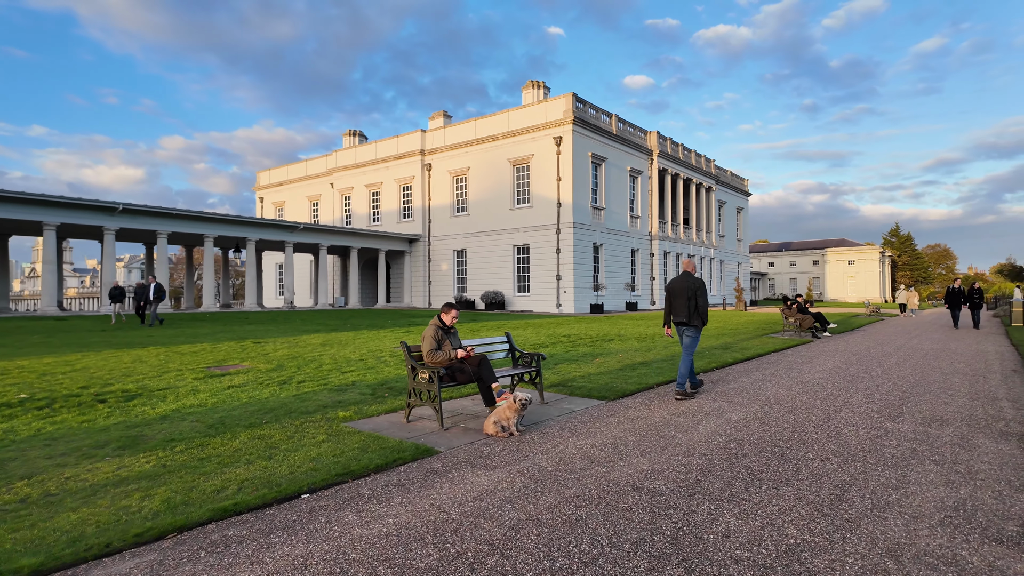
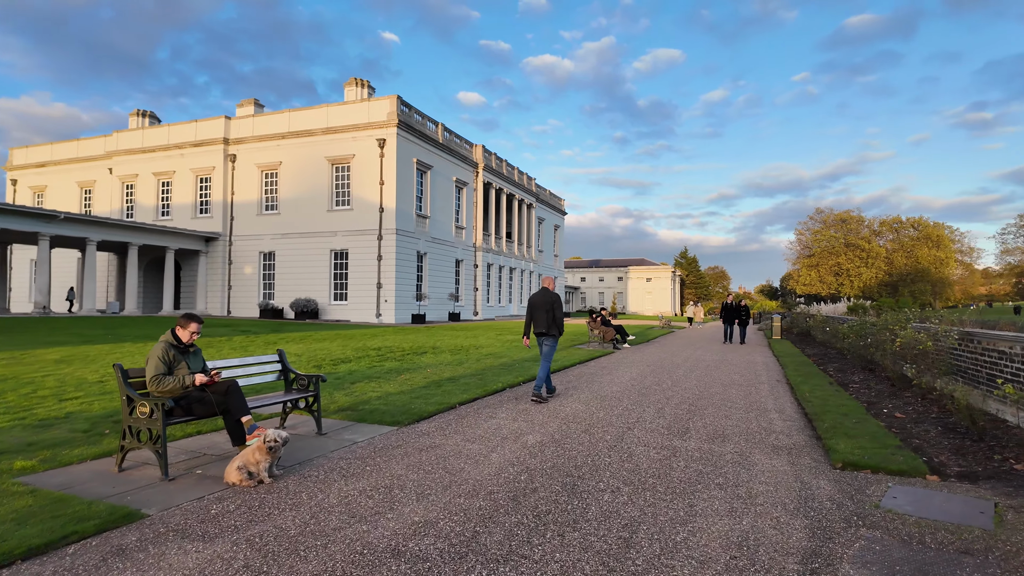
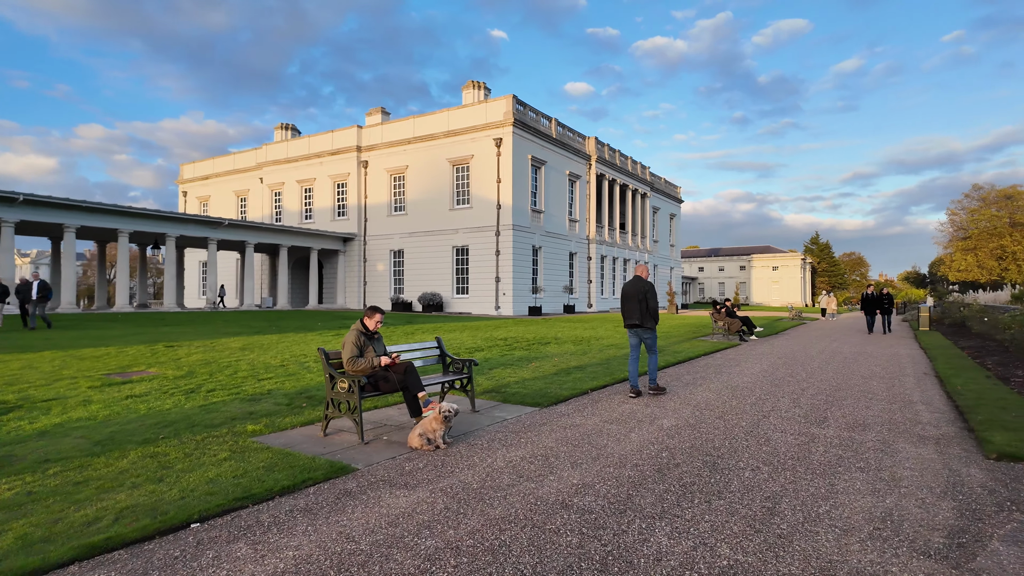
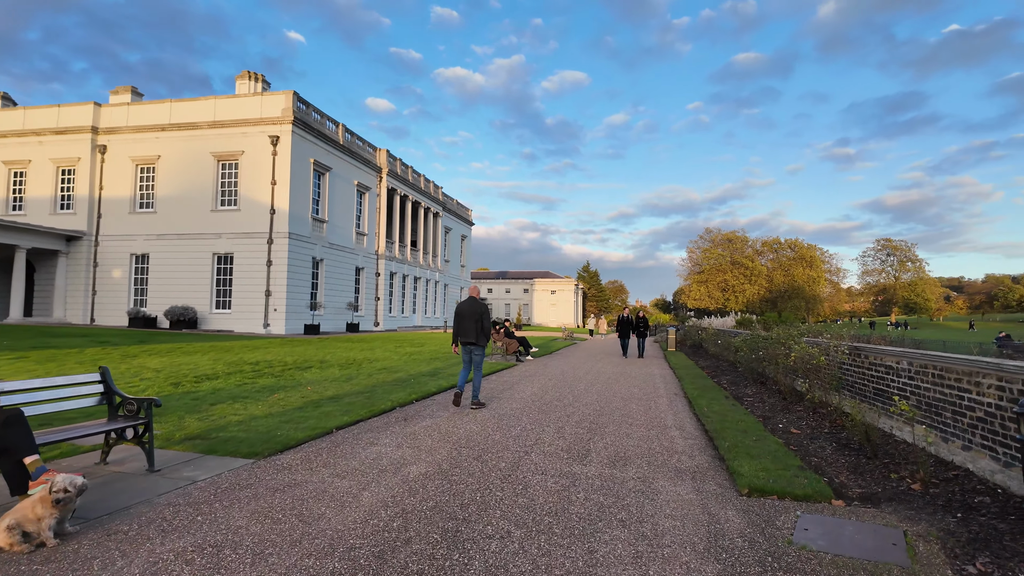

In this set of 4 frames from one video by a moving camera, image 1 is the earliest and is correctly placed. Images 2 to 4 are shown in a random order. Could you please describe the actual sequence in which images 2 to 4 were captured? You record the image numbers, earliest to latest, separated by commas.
3, 2, 4
